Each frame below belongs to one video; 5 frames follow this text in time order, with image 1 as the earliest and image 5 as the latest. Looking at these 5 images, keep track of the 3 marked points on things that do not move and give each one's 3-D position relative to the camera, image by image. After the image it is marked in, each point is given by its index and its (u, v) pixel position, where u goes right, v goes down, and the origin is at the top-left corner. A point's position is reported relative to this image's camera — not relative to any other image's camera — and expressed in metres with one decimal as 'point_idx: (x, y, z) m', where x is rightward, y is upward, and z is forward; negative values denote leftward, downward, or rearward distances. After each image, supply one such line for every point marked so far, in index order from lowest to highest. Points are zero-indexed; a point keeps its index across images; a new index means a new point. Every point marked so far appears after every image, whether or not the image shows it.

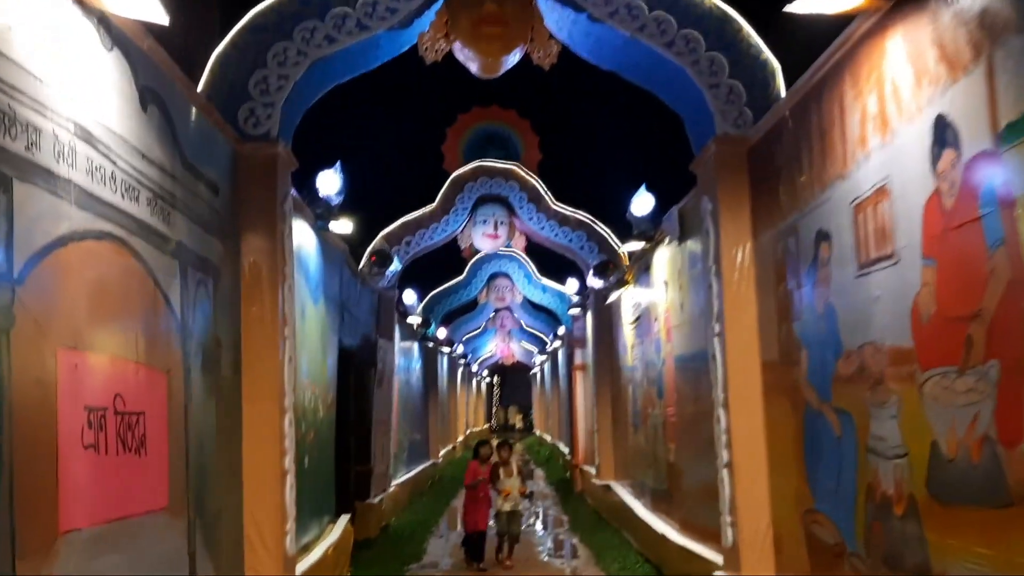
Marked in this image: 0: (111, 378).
0: (-1.2, -0.3, +2.7) m
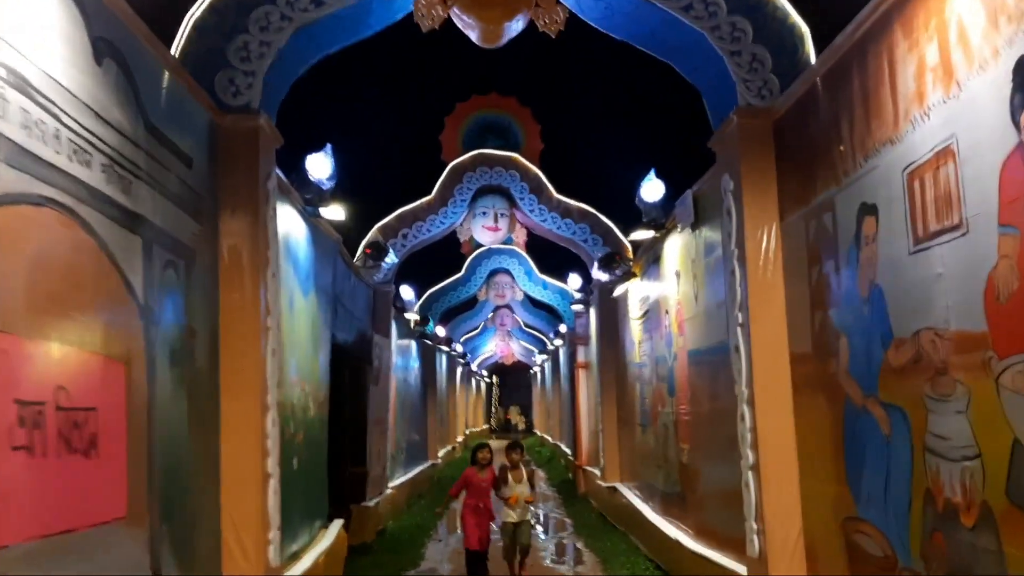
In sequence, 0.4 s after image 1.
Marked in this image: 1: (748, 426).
0: (-1.1, -0.2, +2.3) m
1: (+1.0, -0.6, +4.0) m
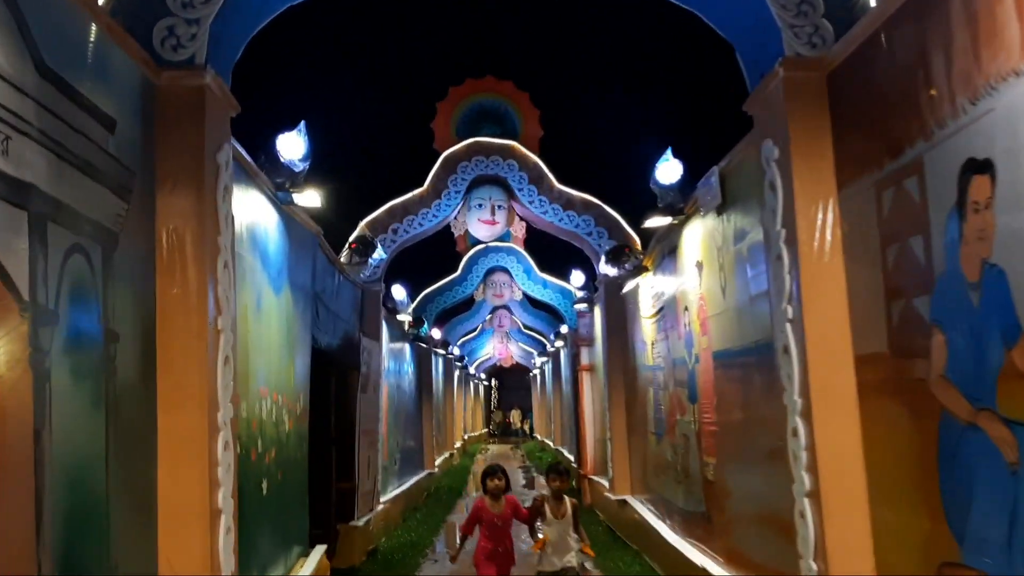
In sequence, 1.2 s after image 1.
0: (-1.1, -0.2, +1.6) m
1: (+1.1, -0.6, +3.3) m
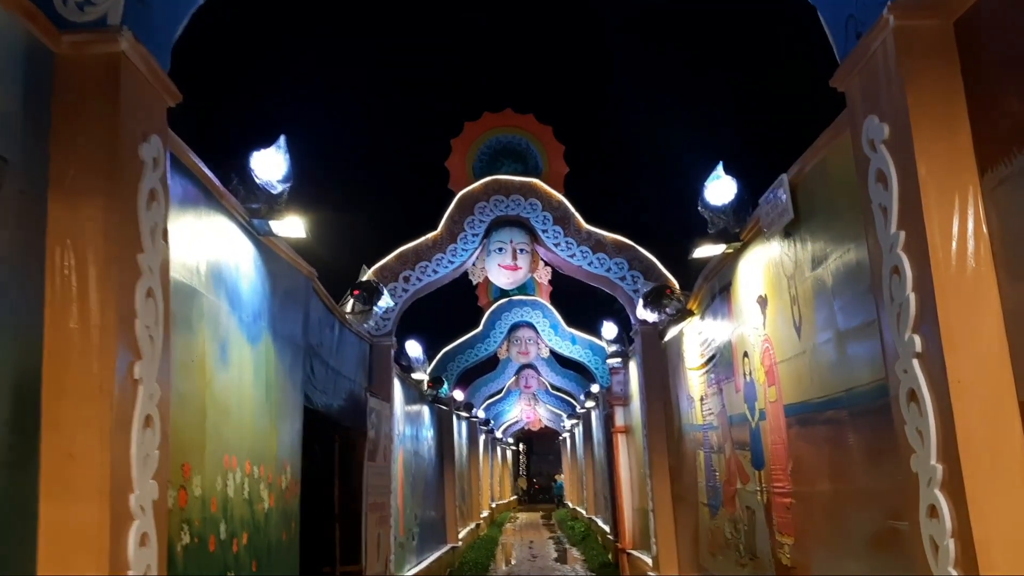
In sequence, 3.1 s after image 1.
0: (-1.1, -0.2, +0.7) m
1: (+1.1, -0.6, +2.4) m
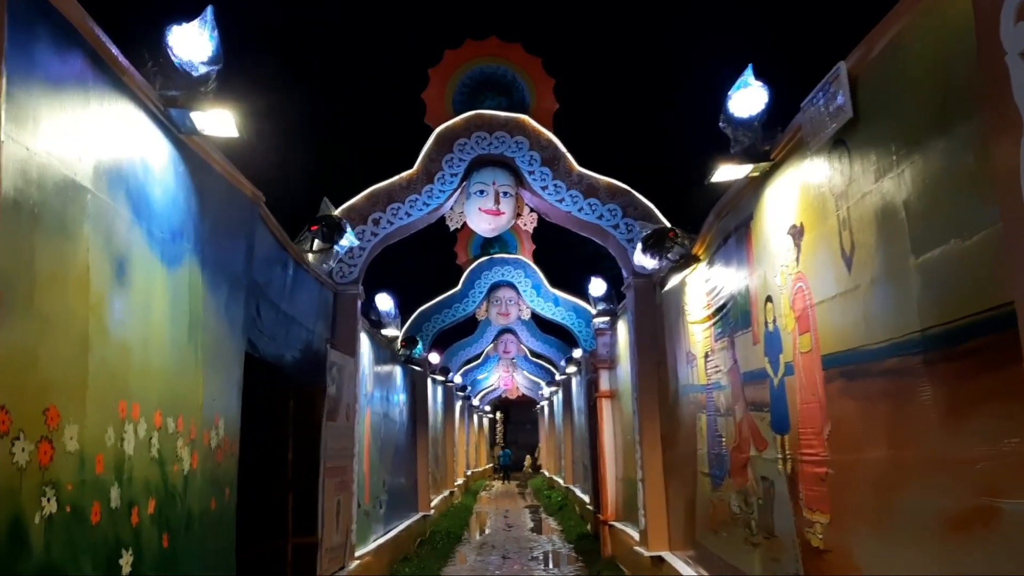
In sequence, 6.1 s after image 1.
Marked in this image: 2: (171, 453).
0: (-1.1, +0.1, -0.1) m
1: (+1.1, -0.4, +1.6) m
2: (-1.2, -0.6, +3.3) m
